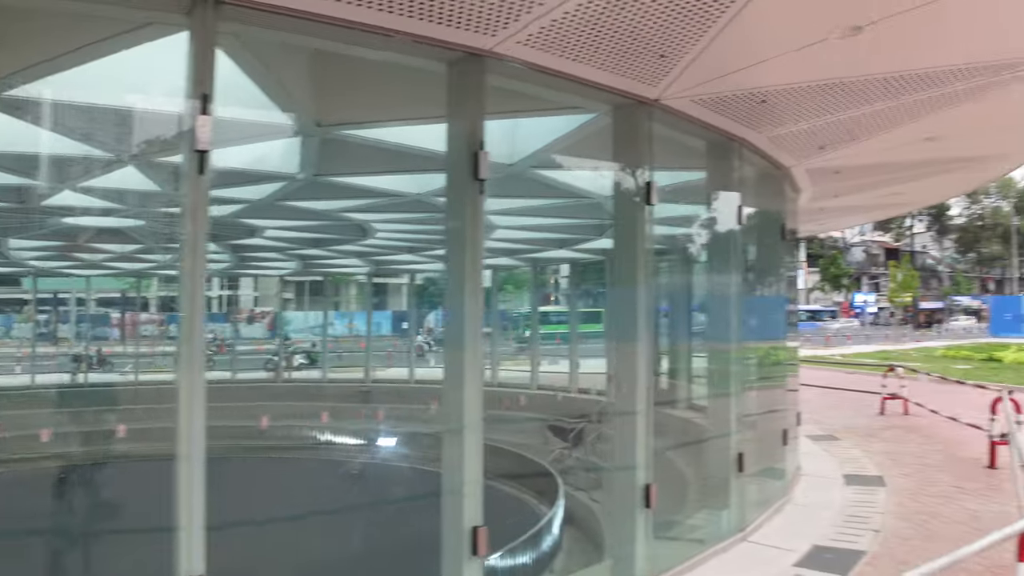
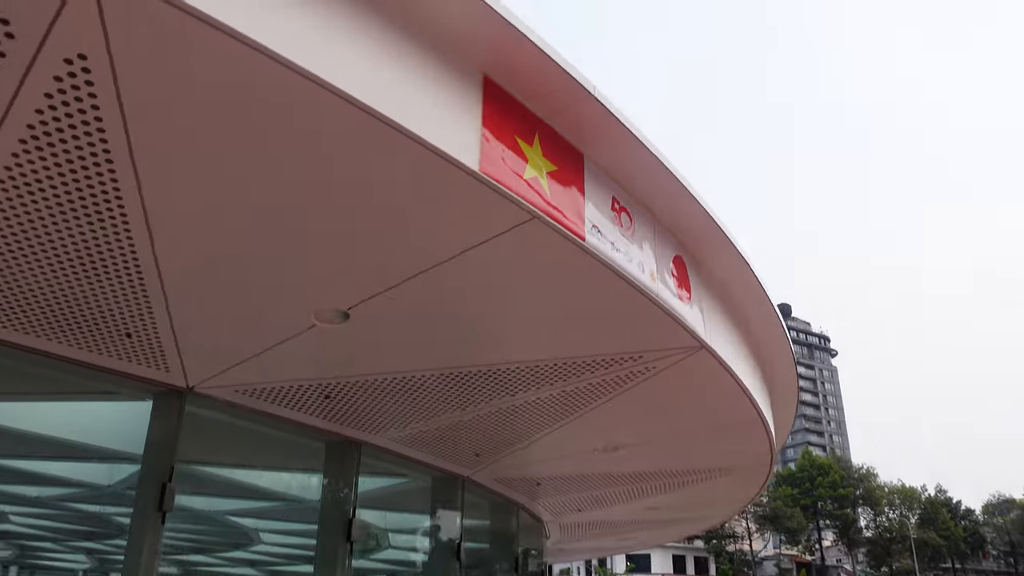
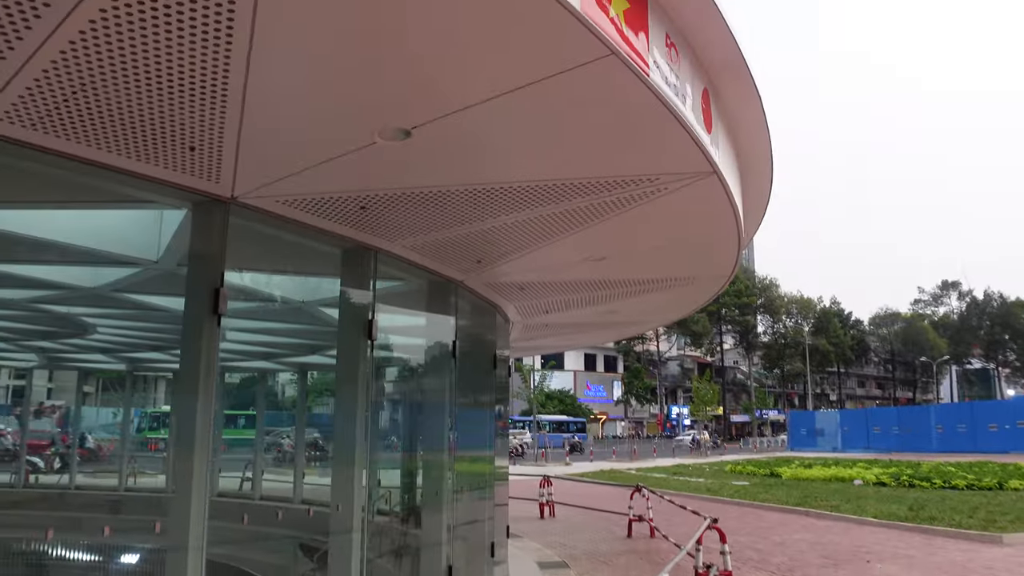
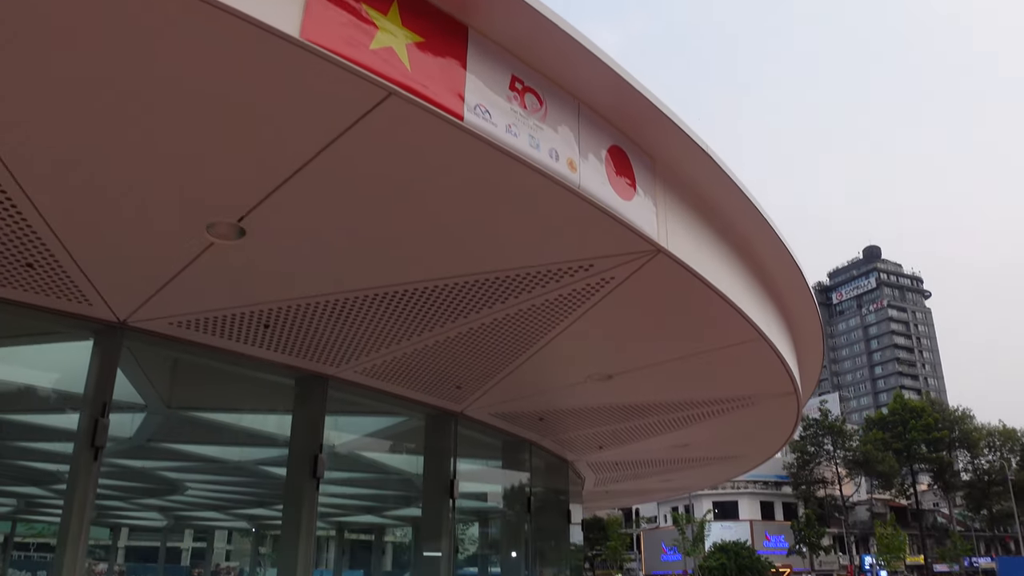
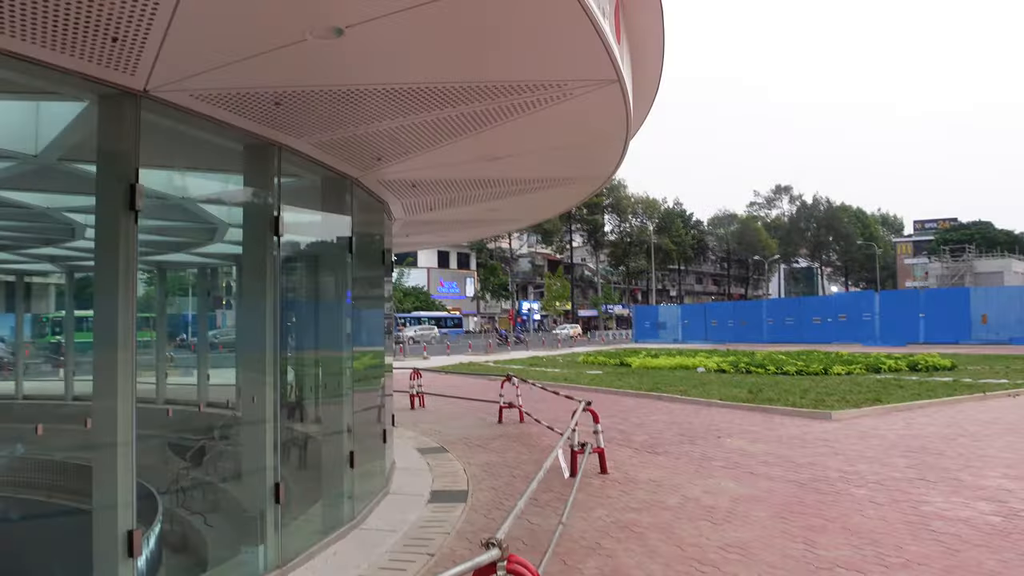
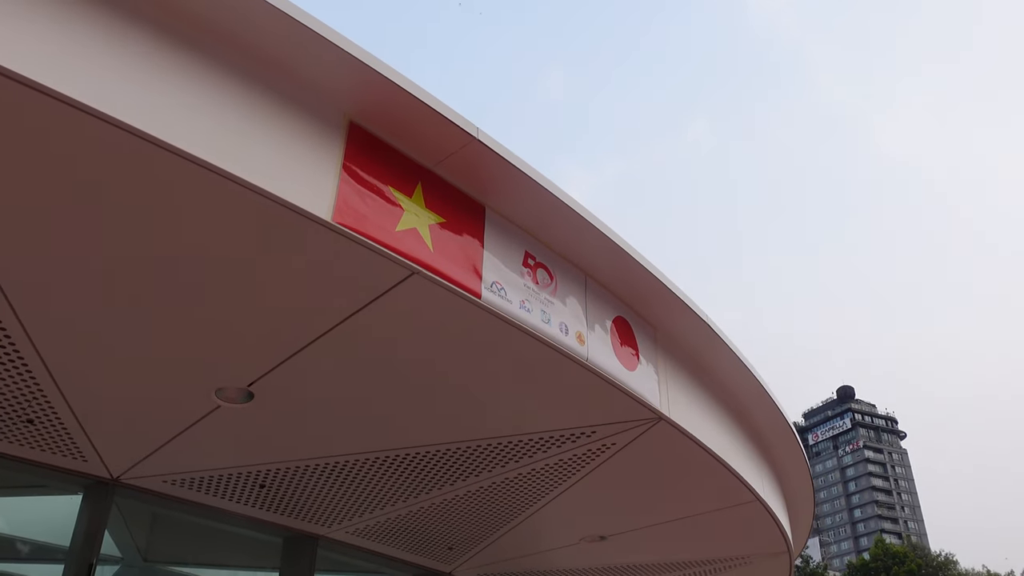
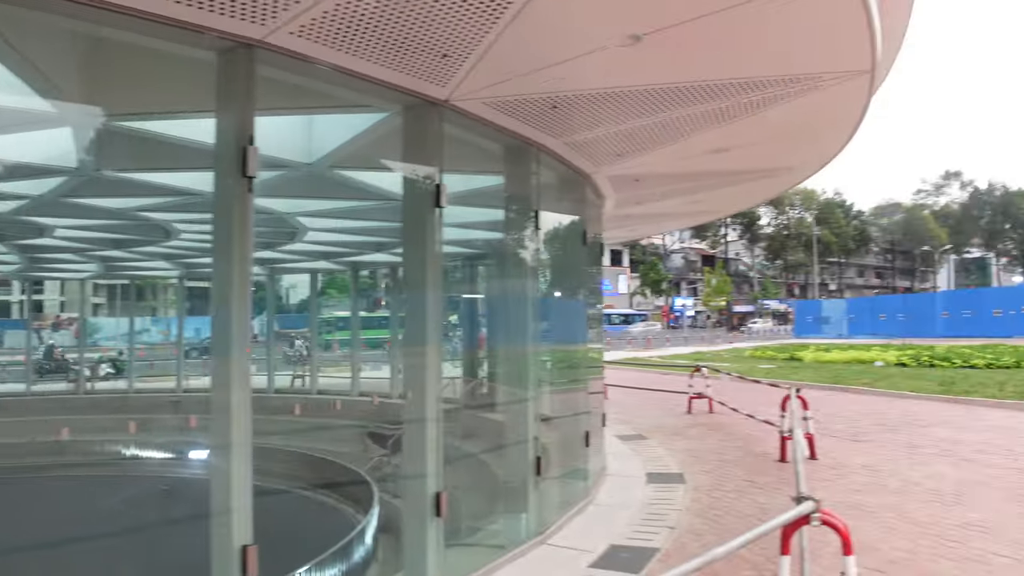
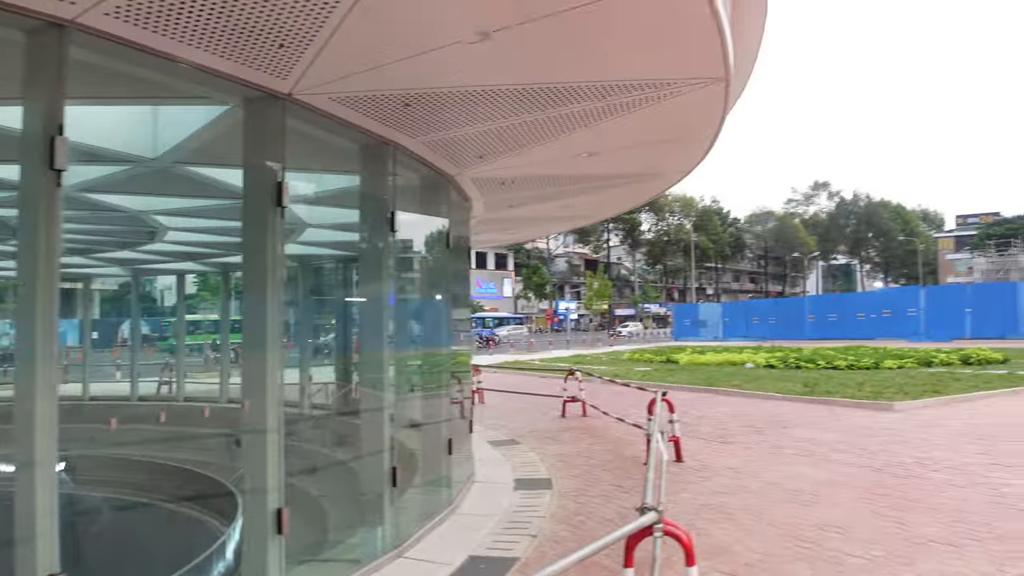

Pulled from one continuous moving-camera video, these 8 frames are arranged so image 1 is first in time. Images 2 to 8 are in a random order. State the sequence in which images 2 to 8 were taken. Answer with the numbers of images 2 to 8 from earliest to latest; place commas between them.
7, 8, 5, 3, 2, 6, 4
